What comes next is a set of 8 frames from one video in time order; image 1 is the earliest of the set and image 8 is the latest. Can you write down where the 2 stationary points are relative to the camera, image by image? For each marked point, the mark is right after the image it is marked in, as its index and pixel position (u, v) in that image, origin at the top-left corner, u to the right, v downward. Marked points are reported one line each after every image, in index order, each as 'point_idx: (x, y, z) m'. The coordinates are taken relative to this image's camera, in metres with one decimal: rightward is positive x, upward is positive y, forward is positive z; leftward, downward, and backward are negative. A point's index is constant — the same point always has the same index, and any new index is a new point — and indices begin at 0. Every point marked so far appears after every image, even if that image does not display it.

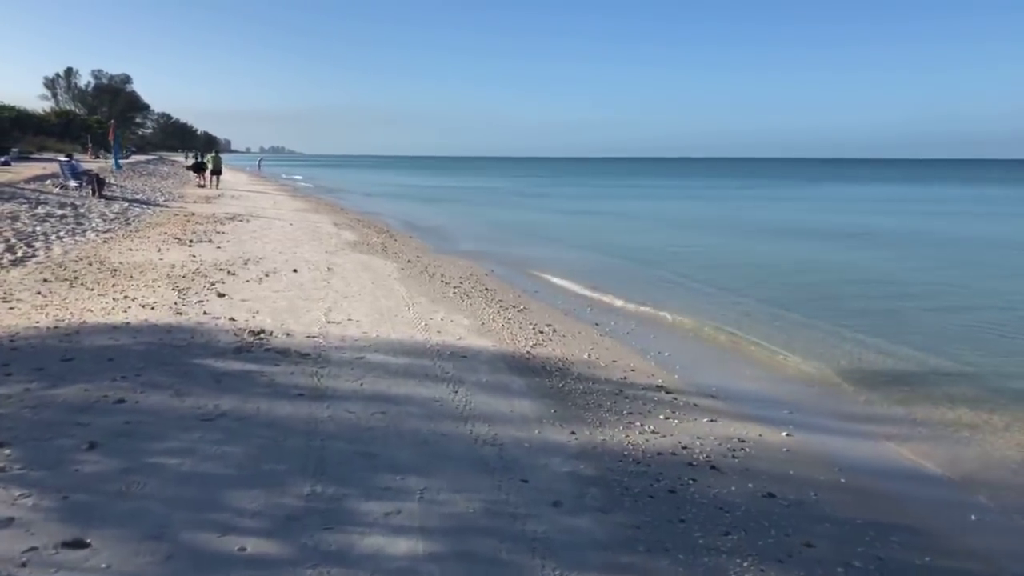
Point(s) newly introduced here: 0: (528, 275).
0: (+0.4, +0.3, +17.5) m
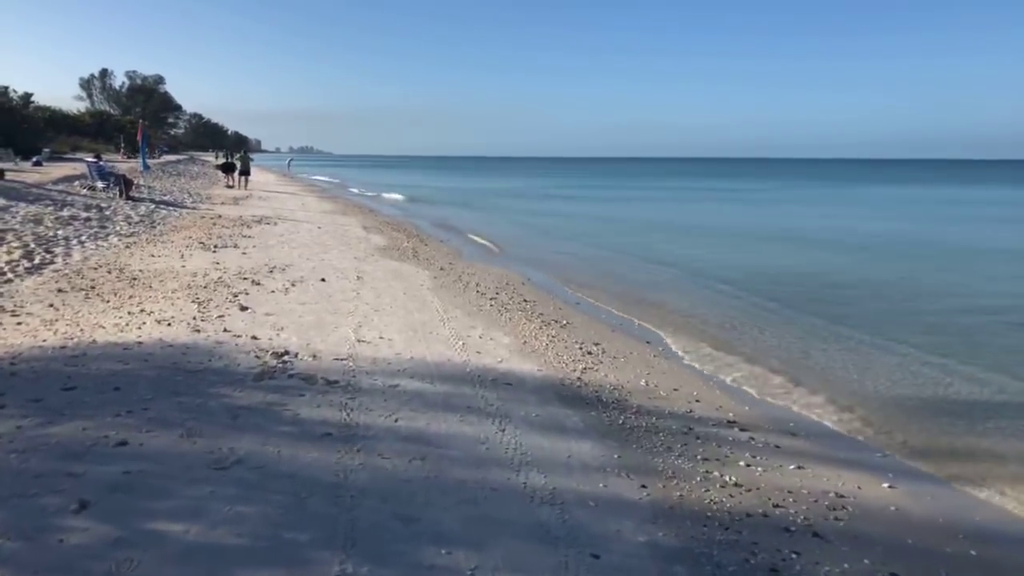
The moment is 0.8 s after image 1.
0: (+1.2, +0.1, +16.6) m
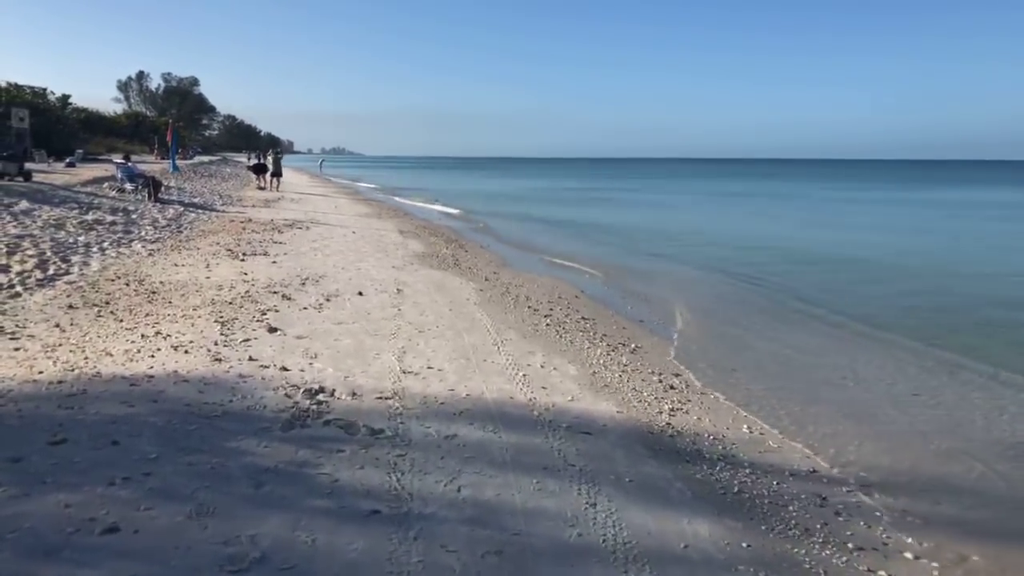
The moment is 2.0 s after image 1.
0: (+2.2, -0.2, +15.1) m
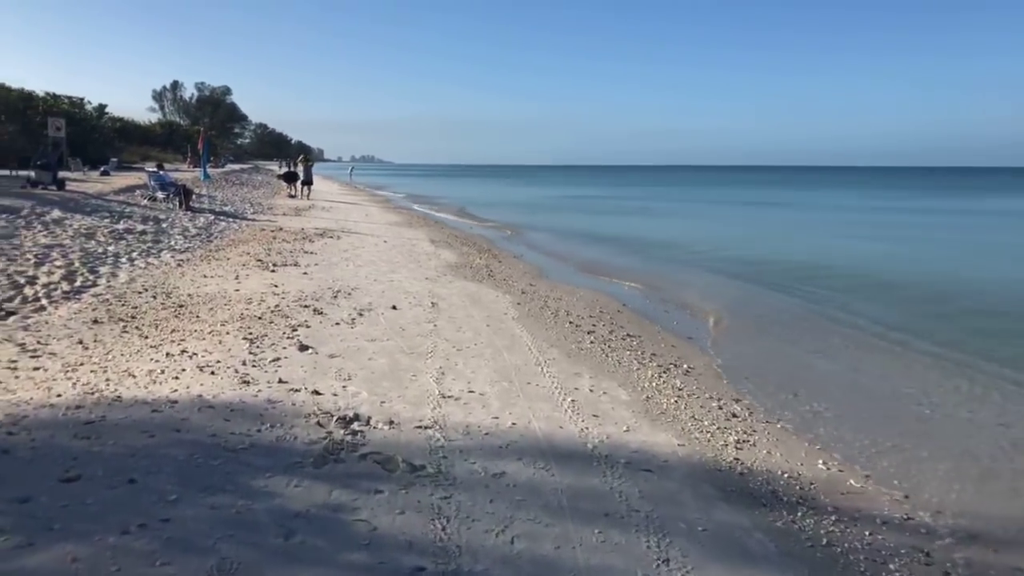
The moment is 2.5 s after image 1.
0: (+2.9, -0.5, +14.4) m
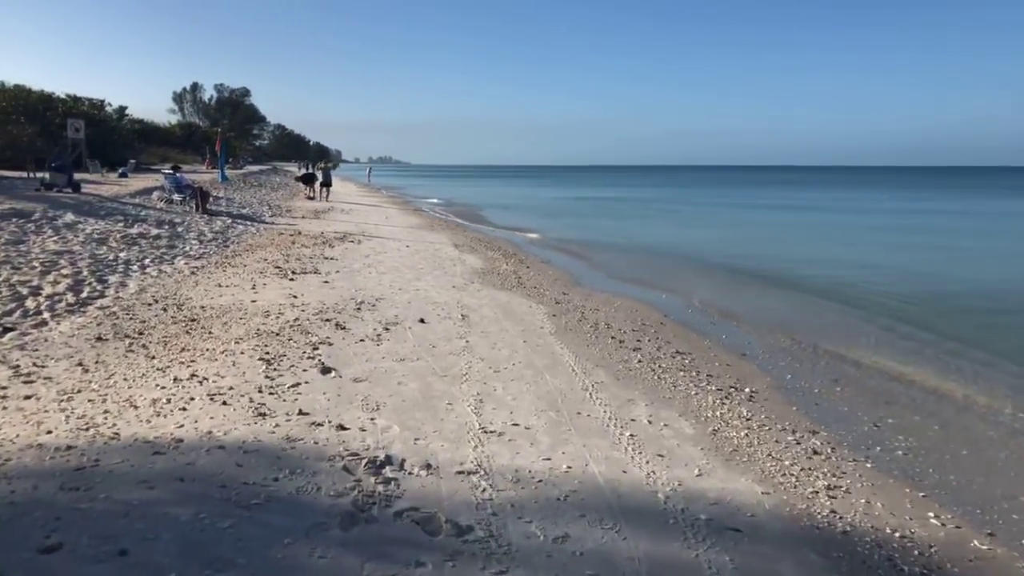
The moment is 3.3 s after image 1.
0: (+3.5, -0.6, +13.4) m
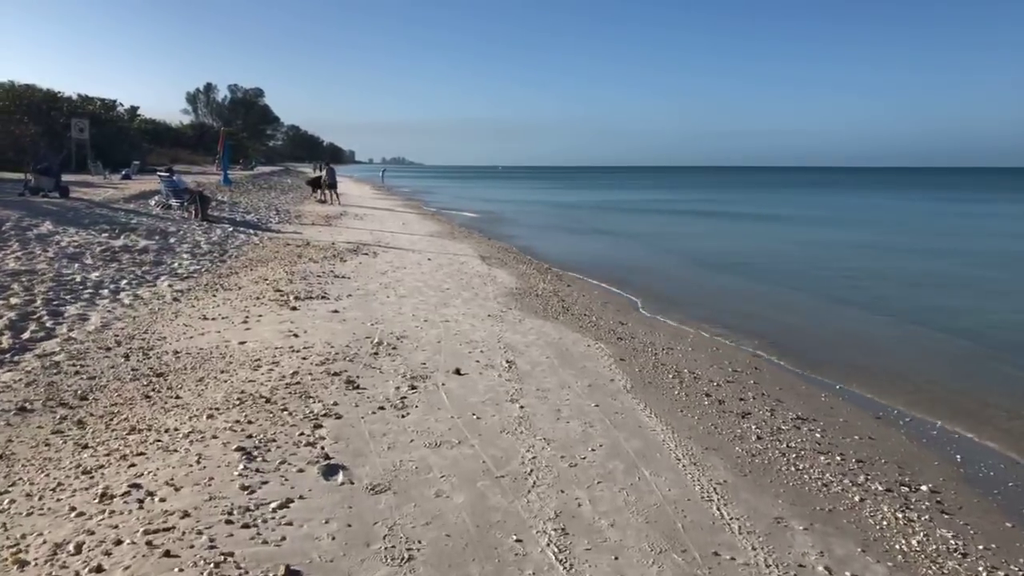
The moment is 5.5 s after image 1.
0: (+4.3, -1.1, +10.7) m
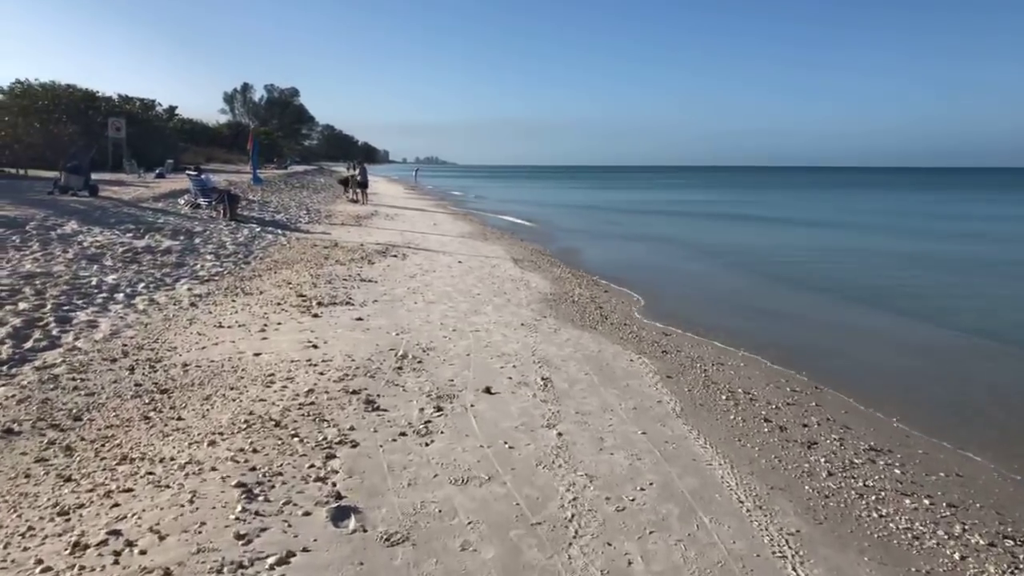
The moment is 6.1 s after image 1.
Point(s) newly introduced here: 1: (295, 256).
0: (+4.7, -1.3, +9.7) m
1: (-4.9, +0.7, +17.2) m
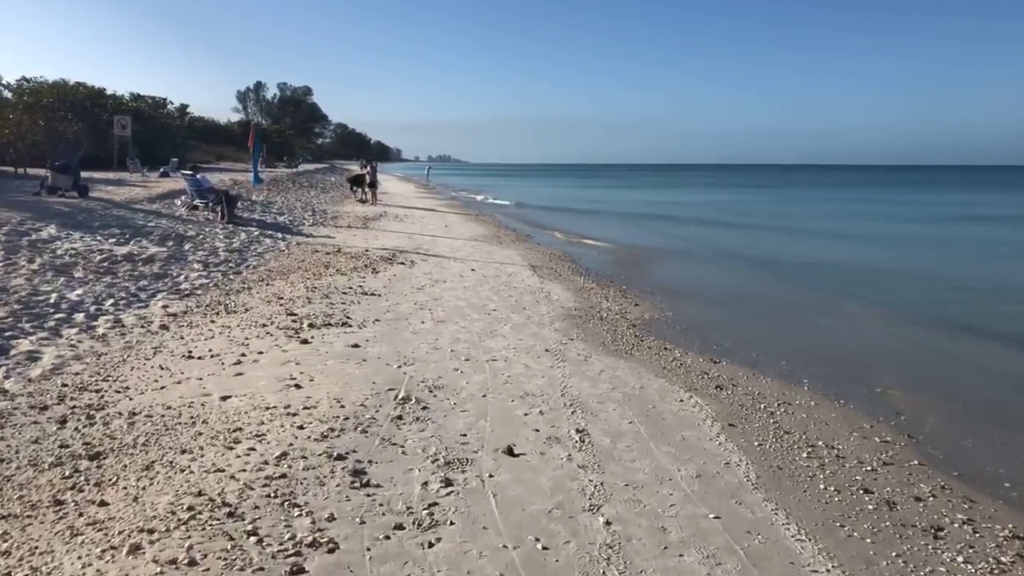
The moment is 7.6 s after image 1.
0: (+5.0, -1.5, +8.0) m
1: (-4.5, +0.5, +15.7) m
